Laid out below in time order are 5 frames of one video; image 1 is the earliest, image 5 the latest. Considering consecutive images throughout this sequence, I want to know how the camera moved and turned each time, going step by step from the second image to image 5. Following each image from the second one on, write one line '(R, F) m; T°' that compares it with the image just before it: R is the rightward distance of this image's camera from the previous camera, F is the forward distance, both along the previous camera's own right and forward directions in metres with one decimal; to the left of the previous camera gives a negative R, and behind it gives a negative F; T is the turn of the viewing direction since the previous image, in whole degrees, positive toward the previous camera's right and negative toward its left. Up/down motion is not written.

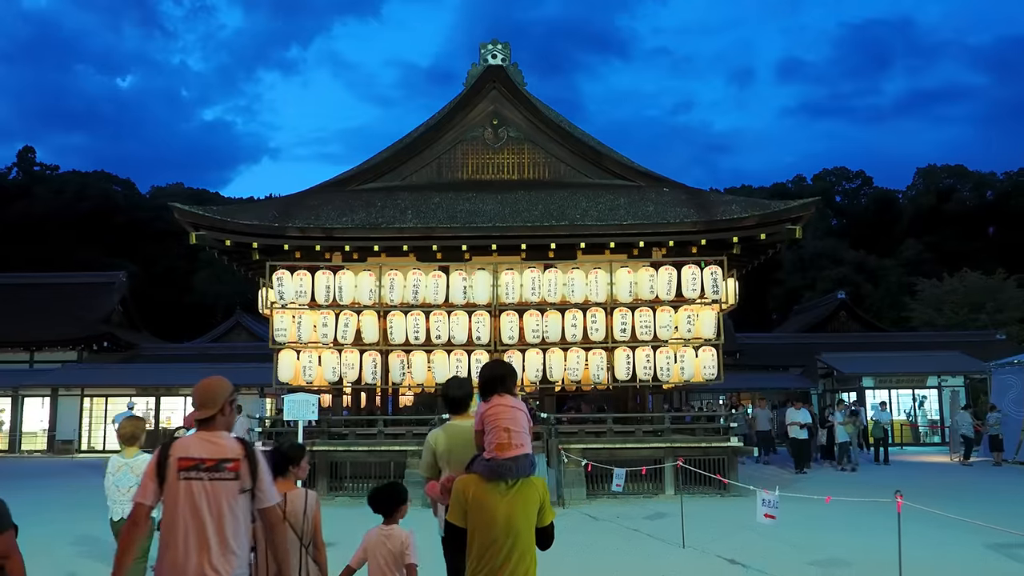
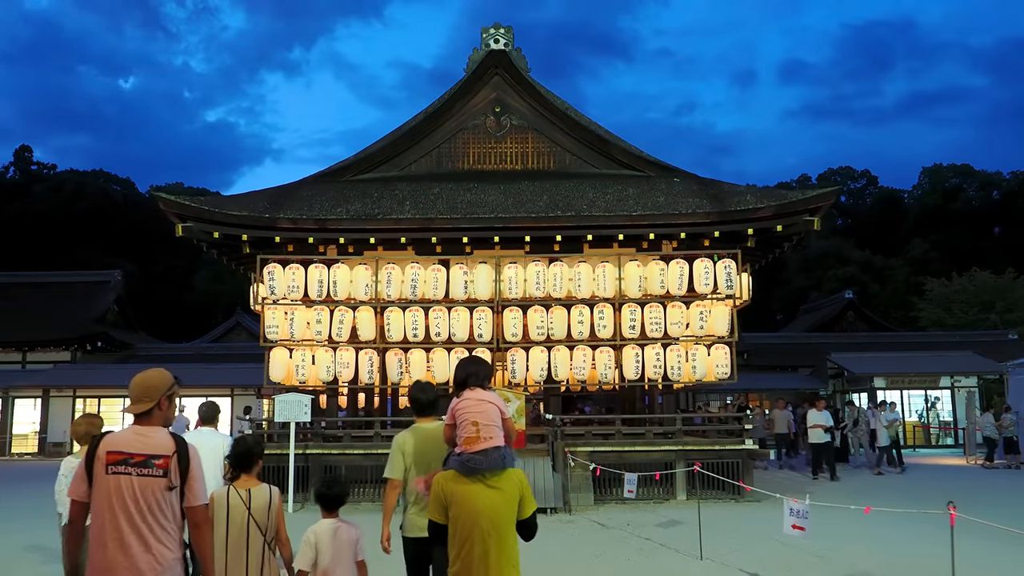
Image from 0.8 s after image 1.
(0.0, +0.7) m; 0°
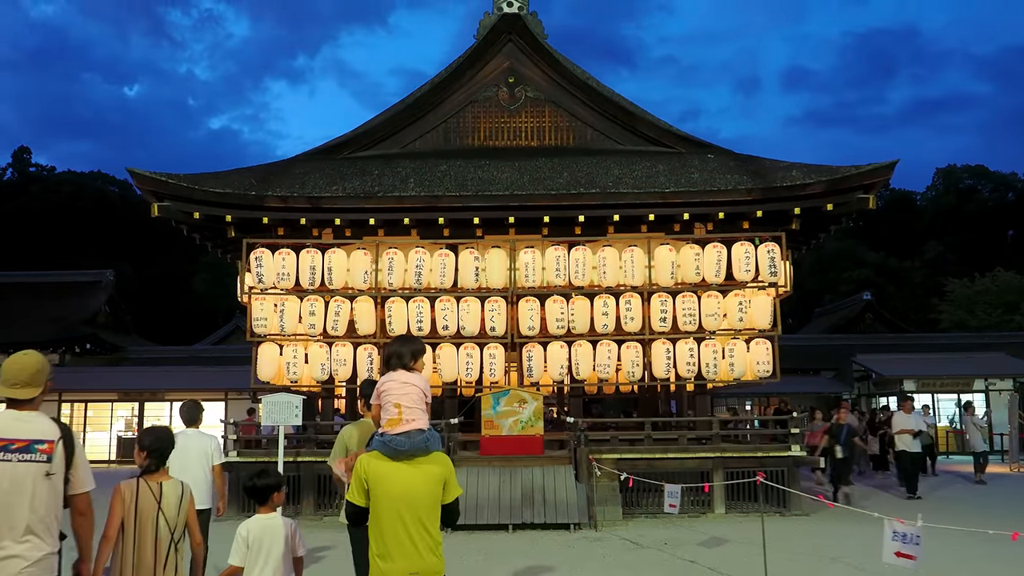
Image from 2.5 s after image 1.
(-0.2, +1.5) m; 0°
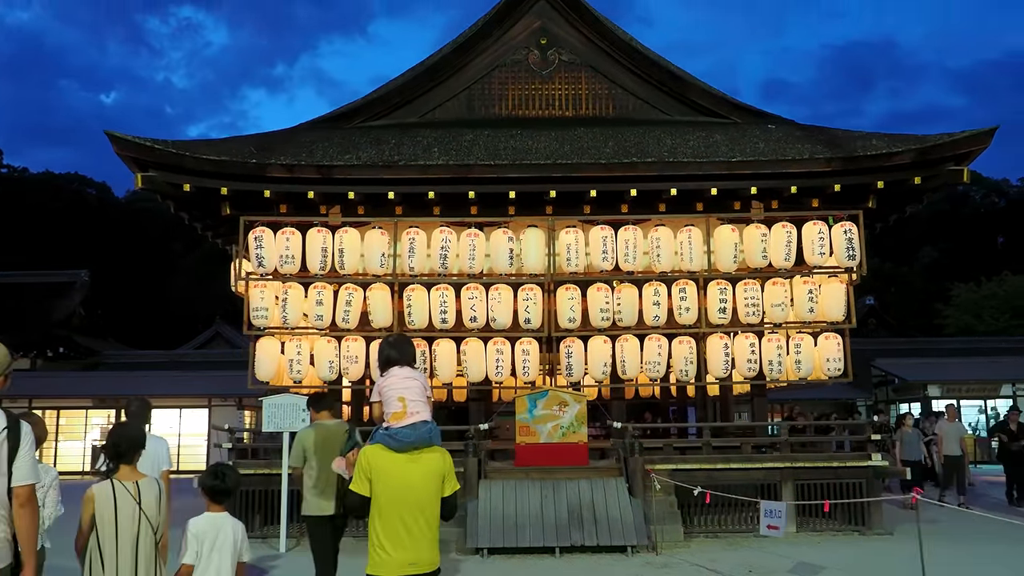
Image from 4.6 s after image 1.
(-0.9, +1.7) m; +1°
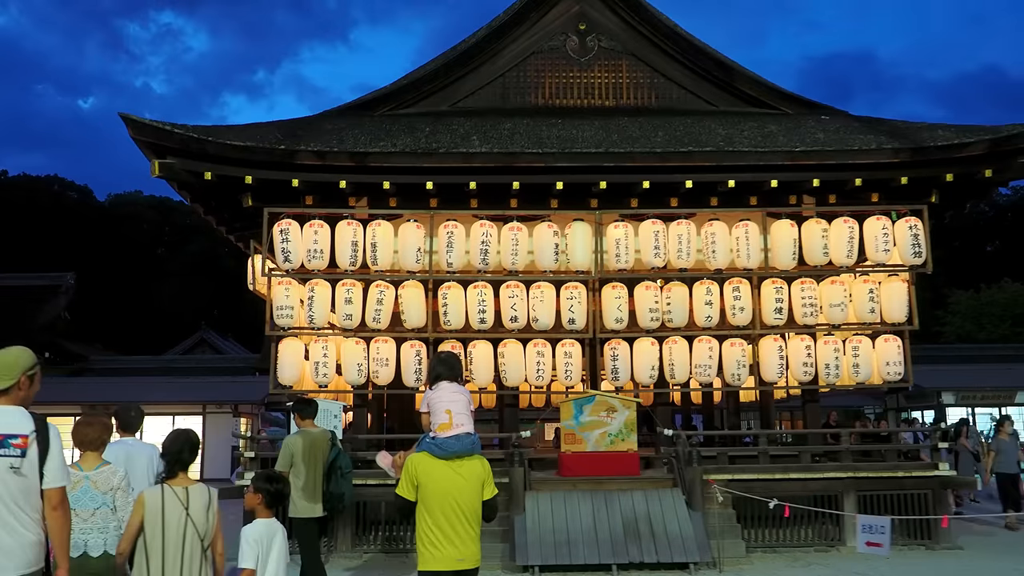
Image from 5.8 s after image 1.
(-0.9, +0.7) m; +1°
